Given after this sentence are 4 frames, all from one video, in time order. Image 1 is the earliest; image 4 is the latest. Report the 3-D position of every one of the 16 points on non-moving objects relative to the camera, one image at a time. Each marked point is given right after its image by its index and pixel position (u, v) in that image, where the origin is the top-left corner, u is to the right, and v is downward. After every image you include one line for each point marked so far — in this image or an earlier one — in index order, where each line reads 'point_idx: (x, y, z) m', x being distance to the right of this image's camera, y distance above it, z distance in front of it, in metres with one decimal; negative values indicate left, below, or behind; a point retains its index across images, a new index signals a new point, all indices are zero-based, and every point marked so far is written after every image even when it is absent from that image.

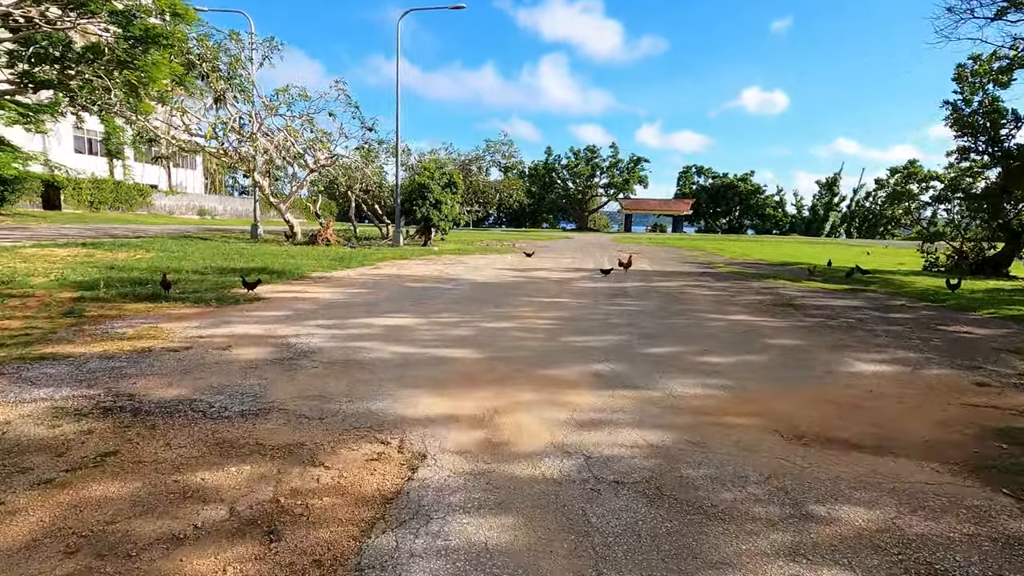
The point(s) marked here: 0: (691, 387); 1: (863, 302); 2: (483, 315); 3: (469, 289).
0: (+1.7, -0.9, +5.0) m
1: (+7.0, -0.3, +10.8) m
2: (-0.5, -0.4, +8.3) m
3: (-0.9, 0.0, +11.3) m
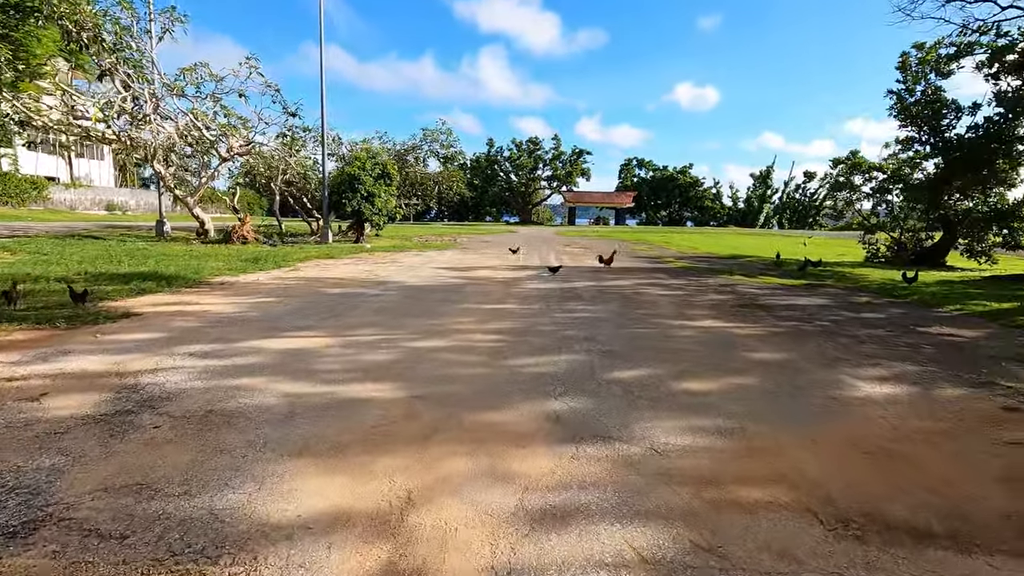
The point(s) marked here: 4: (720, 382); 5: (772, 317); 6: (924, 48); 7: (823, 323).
0: (+1.2, -1.0, +3.8) m
1: (+5.9, -0.2, +10.1) m
2: (-1.3, -0.6, +6.8) m
3: (-2.1, -0.1, +9.7) m
4: (+2.0, -0.9, +5.1) m
5: (+4.0, -0.4, +8.2) m
6: (+11.5, +6.7, +15.0) m
7: (+4.5, -0.5, +7.9) m
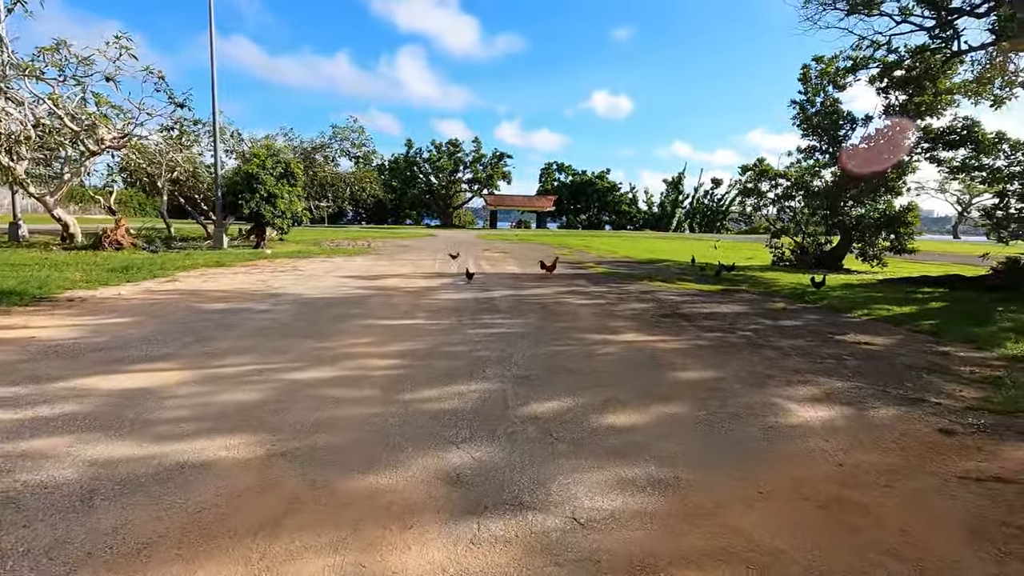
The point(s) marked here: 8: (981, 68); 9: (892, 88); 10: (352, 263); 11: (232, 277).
0: (+0.5, -1.2, +3.1) m
1: (+4.3, -0.3, +9.9) m
2: (-2.3, -0.8, +5.7) m
3: (-3.5, -0.4, +8.5) m
4: (+1.1, -1.0, +4.4) m
5: (+2.7, -0.6, +7.8) m
6: (+9.0, +6.6, +15.6) m
7: (+3.3, -0.6, +7.6) m
8: (+12.0, +5.6, +13.7) m
9: (+10.9, +5.7, +15.4) m
10: (-4.9, +0.8, +16.6) m
11: (-6.4, +0.3, +12.3) m
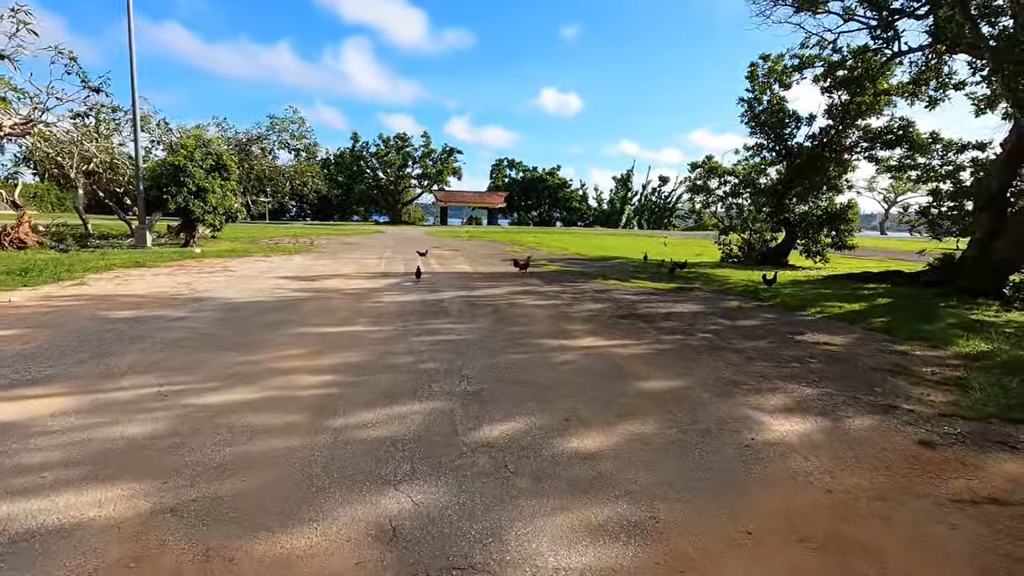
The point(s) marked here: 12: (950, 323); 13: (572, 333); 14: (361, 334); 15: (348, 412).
0: (+0.3, -1.2, +2.6) m
1: (+3.4, -0.3, +9.7) m
2: (-2.8, -0.8, +5.0) m
3: (-4.2, -0.4, +7.6) m
4: (+0.8, -1.1, +4.0) m
5: (+2.0, -0.6, +7.5) m
6: (+7.6, +6.7, +15.8) m
7: (+2.6, -0.6, +7.3) m
8: (+10.7, +5.7, +14.2) m
9: (+9.4, +5.8, +15.7) m
10: (-6.4, +0.7, +15.5) m
11: (-7.5, +0.2, +11.1) m
12: (+7.0, -0.6, +8.6) m
13: (+0.8, -0.6, +7.2) m
14: (-1.9, -0.6, +6.9) m
15: (-1.3, -1.0, +4.2) m
